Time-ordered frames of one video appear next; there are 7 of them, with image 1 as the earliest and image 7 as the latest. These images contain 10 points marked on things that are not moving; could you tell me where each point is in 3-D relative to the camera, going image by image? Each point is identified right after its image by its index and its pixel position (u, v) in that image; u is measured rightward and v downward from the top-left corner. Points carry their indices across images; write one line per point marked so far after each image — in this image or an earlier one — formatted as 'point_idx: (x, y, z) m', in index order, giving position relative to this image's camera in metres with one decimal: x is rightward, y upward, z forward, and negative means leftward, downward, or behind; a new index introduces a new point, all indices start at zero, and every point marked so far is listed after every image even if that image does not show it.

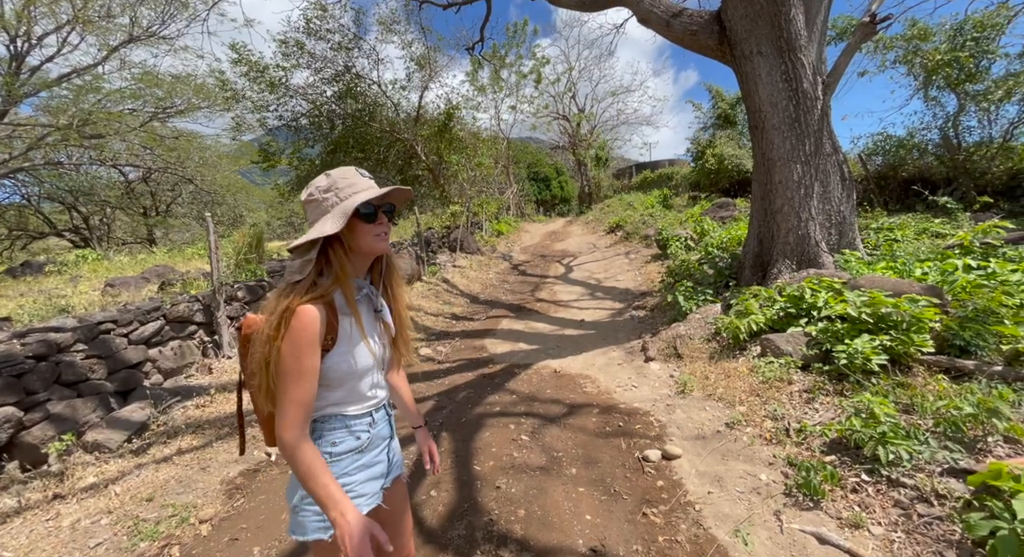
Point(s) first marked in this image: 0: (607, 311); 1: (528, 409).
0: (+1.5, -0.5, +7.4) m
1: (+0.1, -1.2, +4.3) m
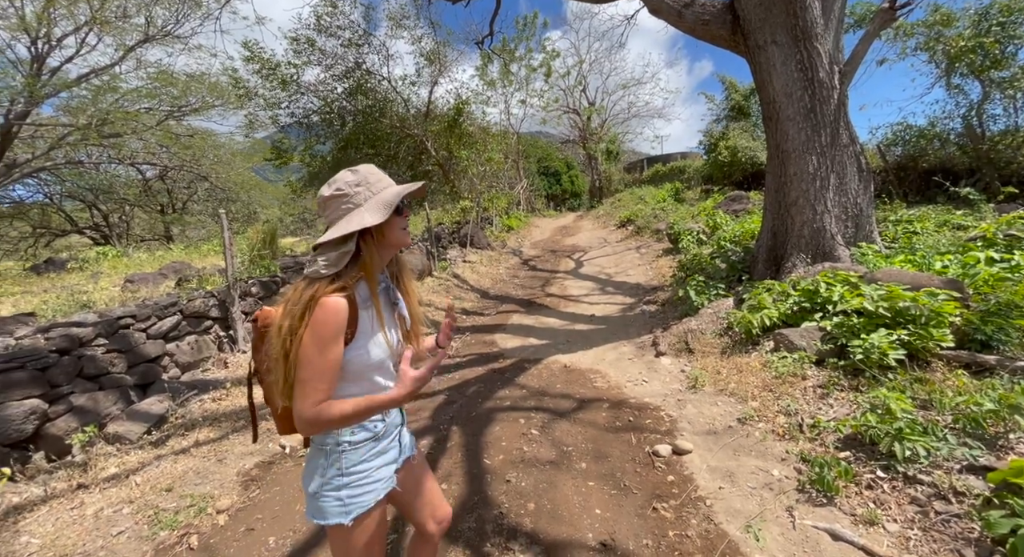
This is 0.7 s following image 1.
0: (+1.6, -0.4, +7.4) m
1: (+0.2, -1.1, +4.3) m
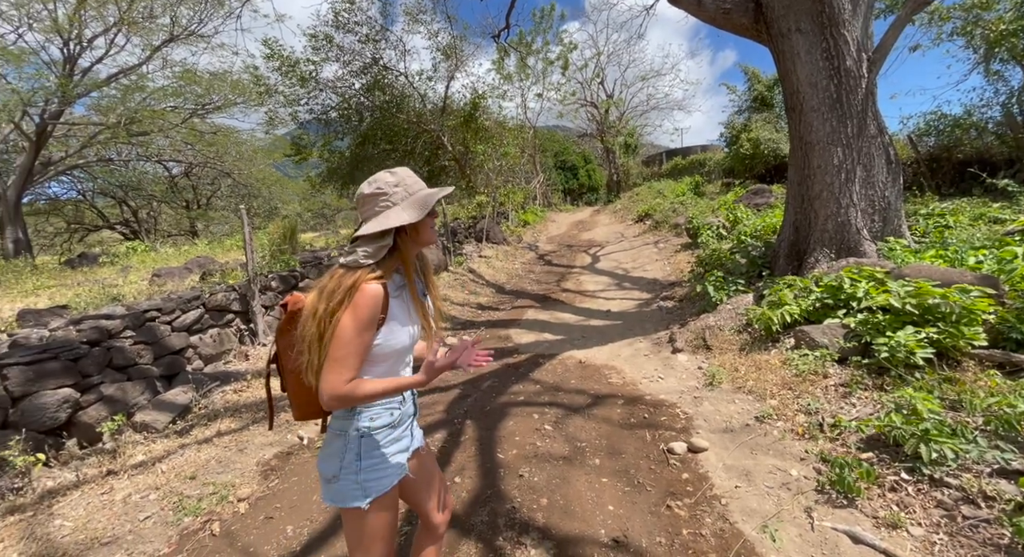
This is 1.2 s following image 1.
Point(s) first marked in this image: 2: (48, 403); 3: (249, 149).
0: (+1.9, -0.3, +7.3) m
1: (+0.4, -1.1, +4.3) m
2: (-3.6, -1.0, +3.8) m
3: (-8.5, +4.2, +15.6) m
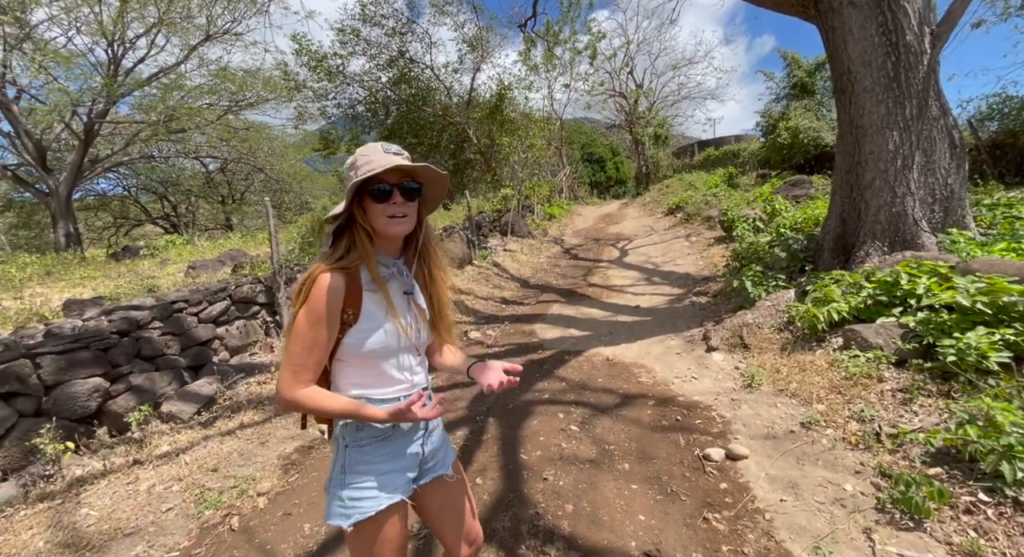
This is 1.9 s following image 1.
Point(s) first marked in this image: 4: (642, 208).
0: (+2.2, -0.3, +7.0) m
1: (+0.6, -1.0, +4.1) m
2: (-3.4, -0.9, +3.8) m
3: (-7.6, +4.4, +15.9) m
4: (+4.9, +2.7, +18.2) m
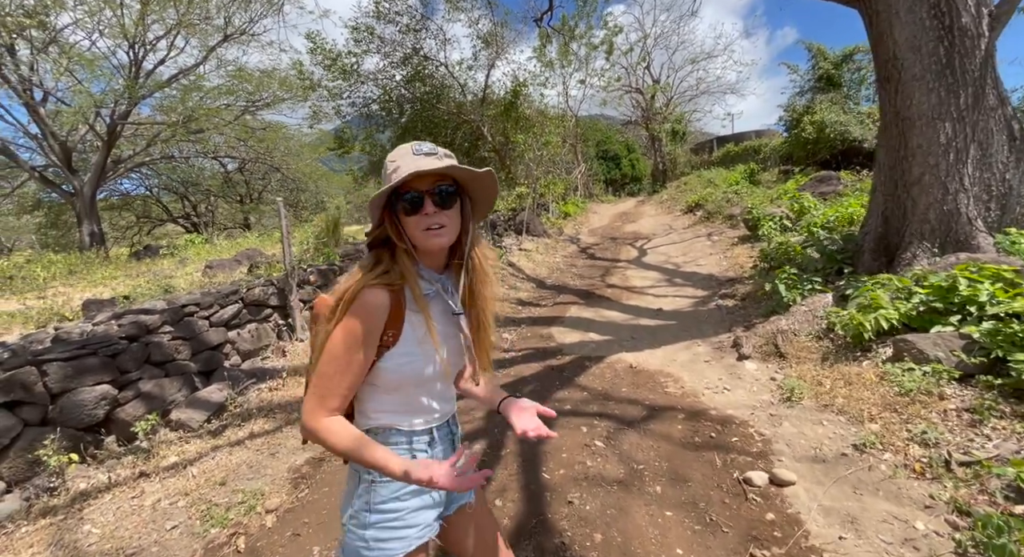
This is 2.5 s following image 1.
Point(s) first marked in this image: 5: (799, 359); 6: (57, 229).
0: (+2.5, -0.3, +6.7) m
1: (+0.7, -1.1, +3.9) m
2: (-3.3, -0.9, +3.7) m
3: (-7.1, +4.4, +15.8) m
4: (+5.5, +2.7, +17.8) m
5: (+2.3, -0.6, +3.9) m
6: (-15.1, +1.6, +15.8) m
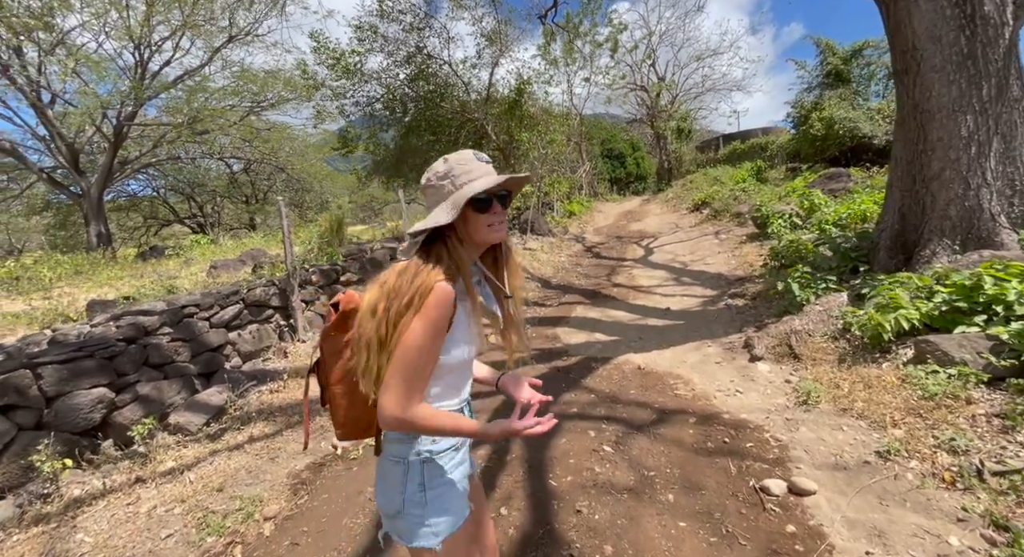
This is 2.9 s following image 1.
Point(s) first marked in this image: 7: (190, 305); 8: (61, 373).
0: (+2.6, -0.3, +6.6) m
1: (+0.8, -1.1, +3.7) m
2: (-3.2, -0.9, +3.6) m
3: (-7.0, +4.4, +15.8) m
4: (+5.7, +2.7, +17.6) m
5: (+2.4, -0.6, +3.7) m
6: (-14.9, +1.6, +15.9) m
7: (-3.1, -0.3, +4.6) m
8: (-3.3, -0.7, +3.5) m
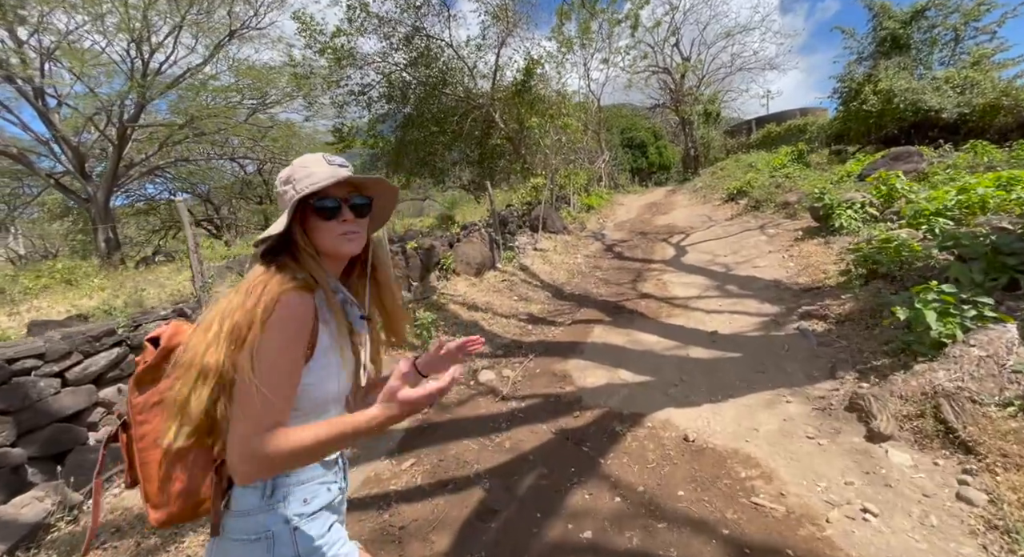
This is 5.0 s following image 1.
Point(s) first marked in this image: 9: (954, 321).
0: (+2.5, -0.4, +5.0) m
1: (+0.6, -1.2, +2.2) m
2: (-3.4, -1.2, +2.2) m
3: (-6.7, +4.2, +14.5) m
4: (+6.1, +2.8, +15.8) m
5: (+2.2, -0.8, +2.1) m
6: (-14.6, +1.3, +15.0) m
7: (-3.2, -0.5, +3.3) m
8: (-3.5, -1.0, +2.2) m
9: (+2.8, -0.3, +3.0) m
